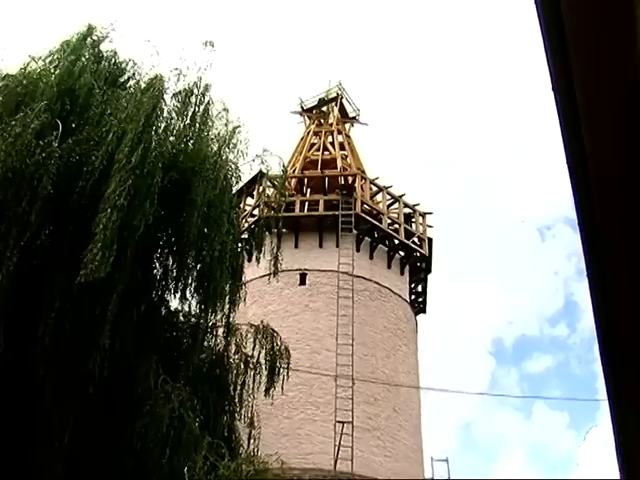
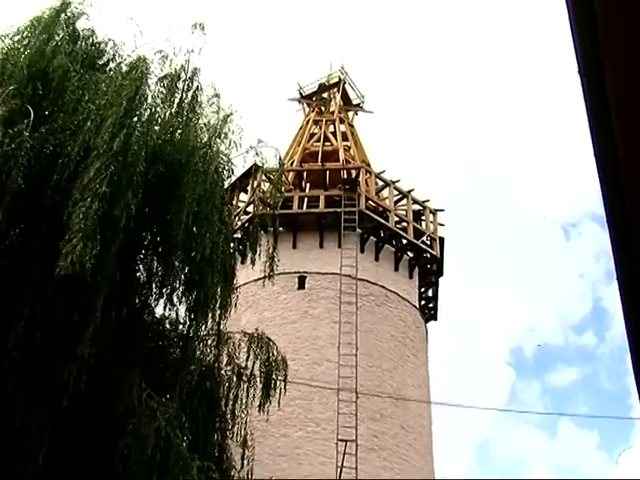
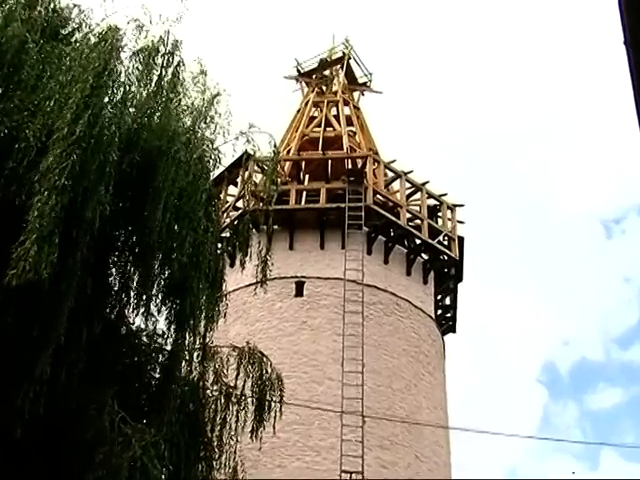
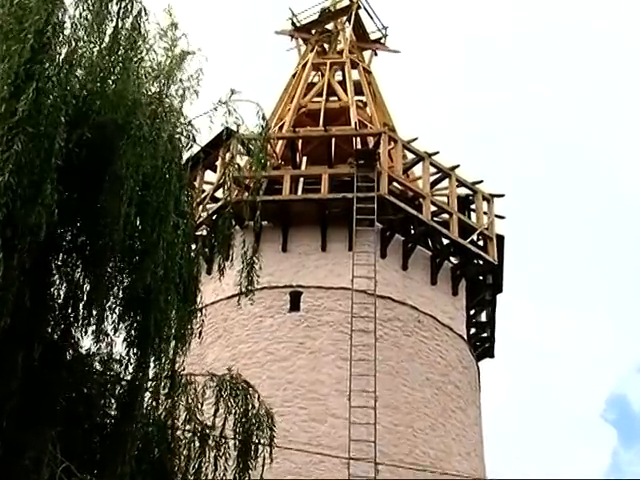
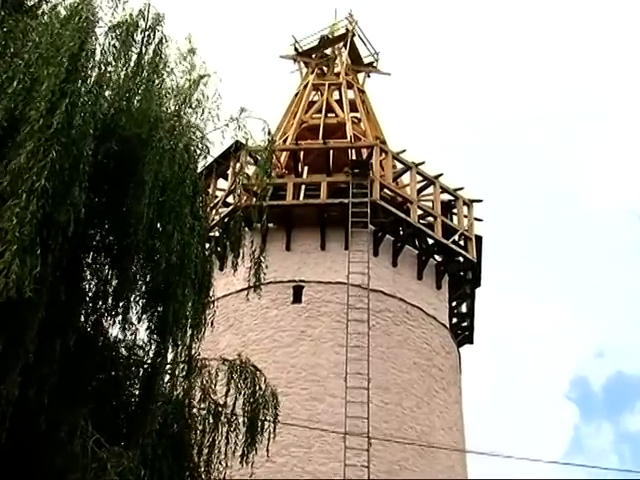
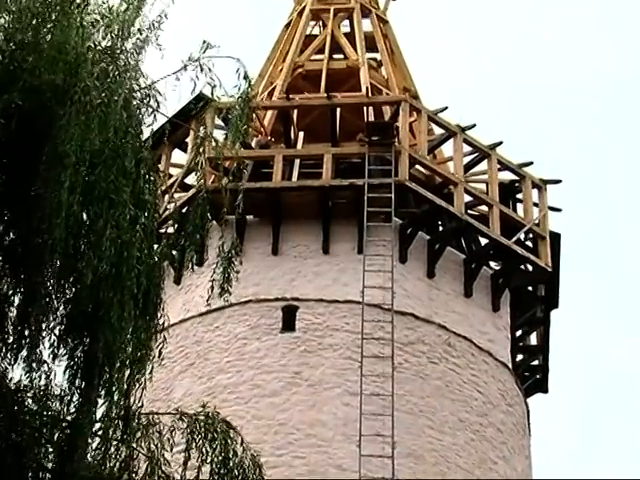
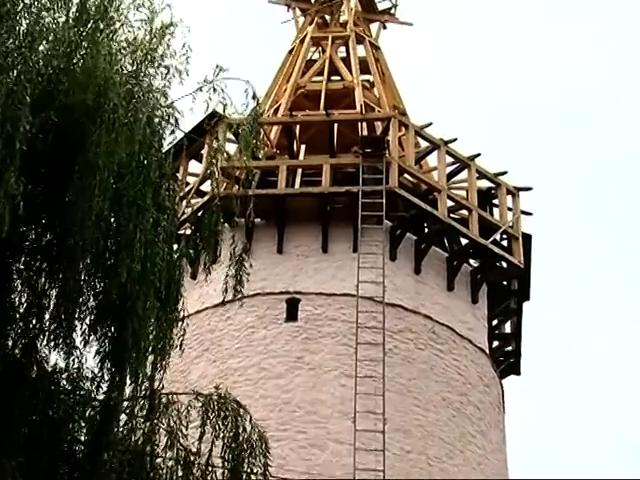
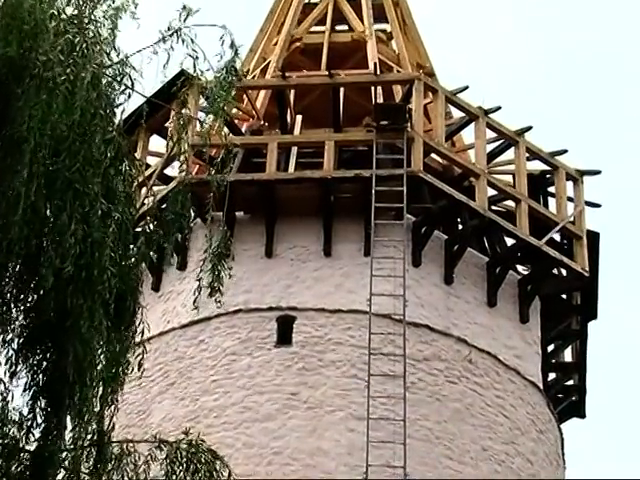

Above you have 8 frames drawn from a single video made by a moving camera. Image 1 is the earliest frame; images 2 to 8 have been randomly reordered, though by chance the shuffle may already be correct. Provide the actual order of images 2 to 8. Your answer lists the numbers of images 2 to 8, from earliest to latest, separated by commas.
2, 3, 5, 4, 7, 6, 8
